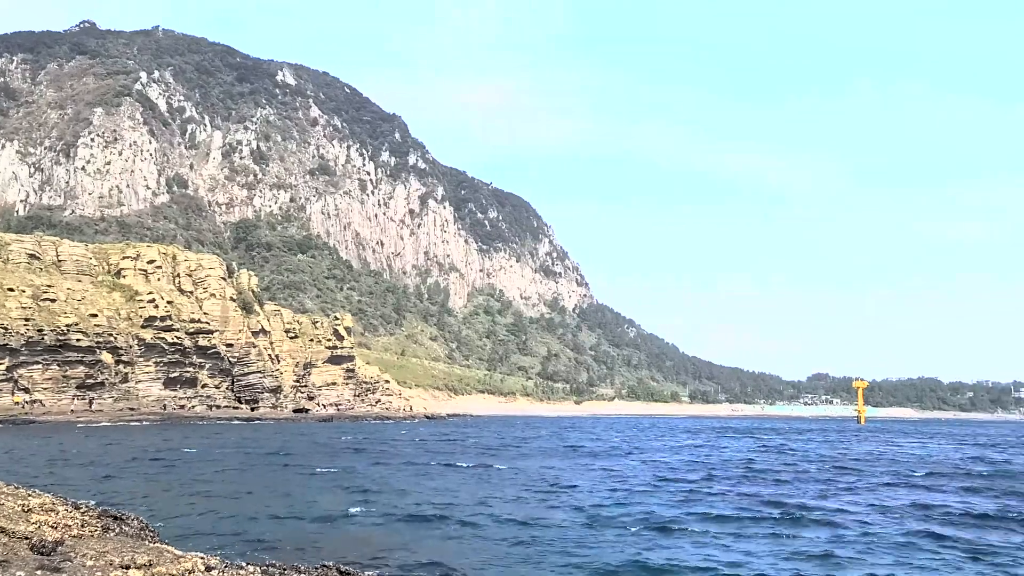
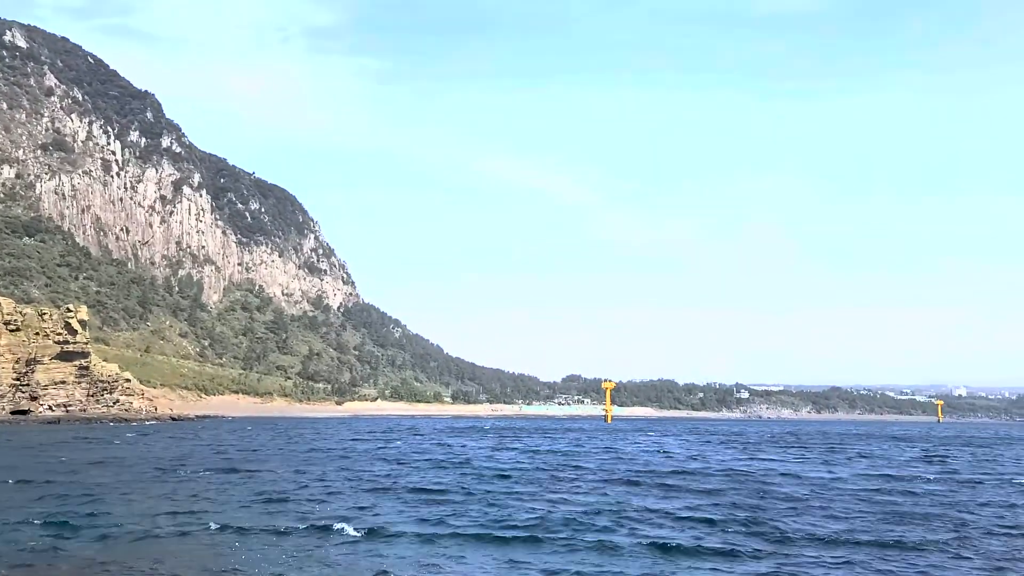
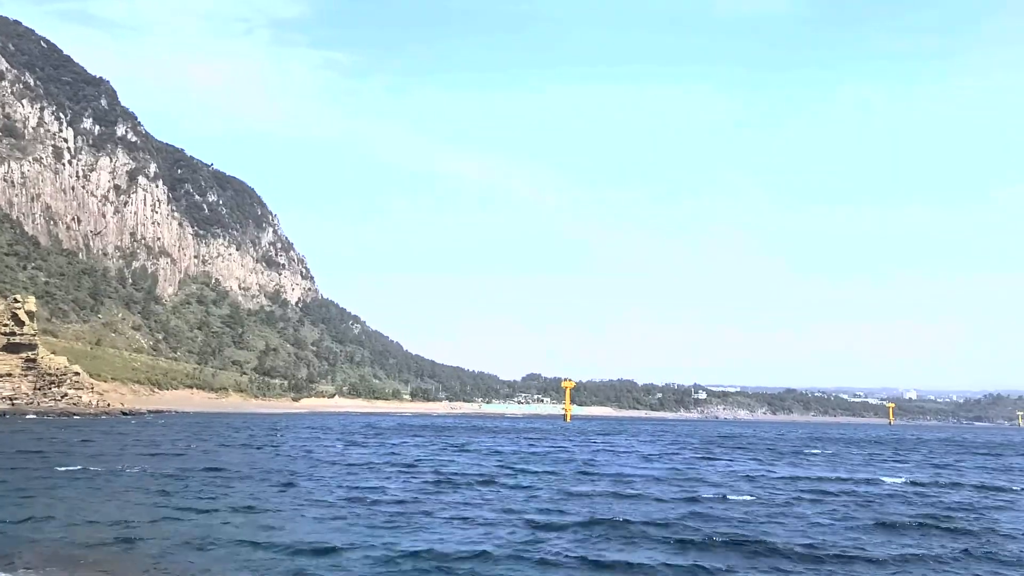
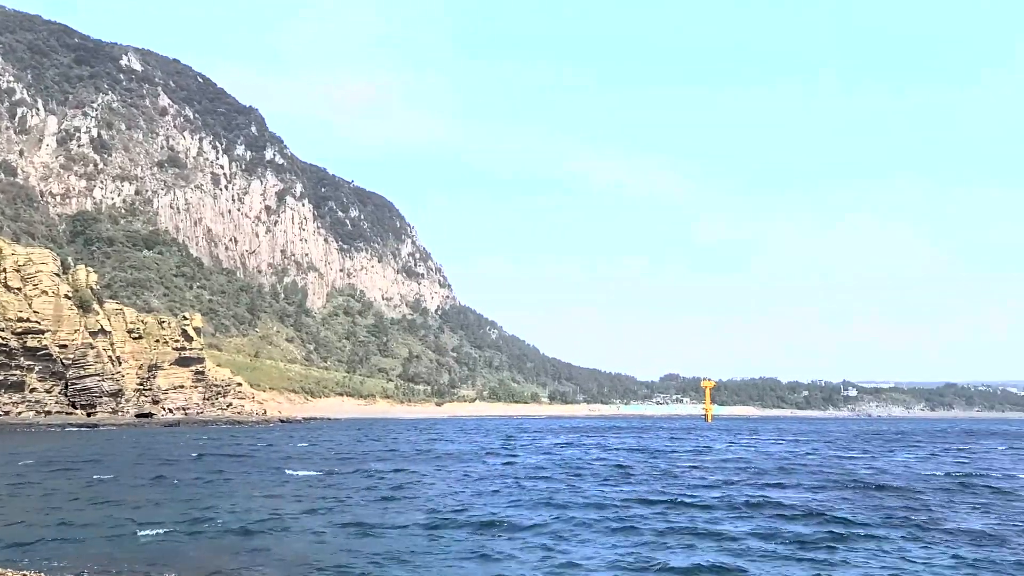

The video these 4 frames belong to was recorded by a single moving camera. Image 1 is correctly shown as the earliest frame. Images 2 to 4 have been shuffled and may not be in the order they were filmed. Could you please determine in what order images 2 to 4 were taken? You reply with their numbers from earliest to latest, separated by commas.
4, 2, 3
